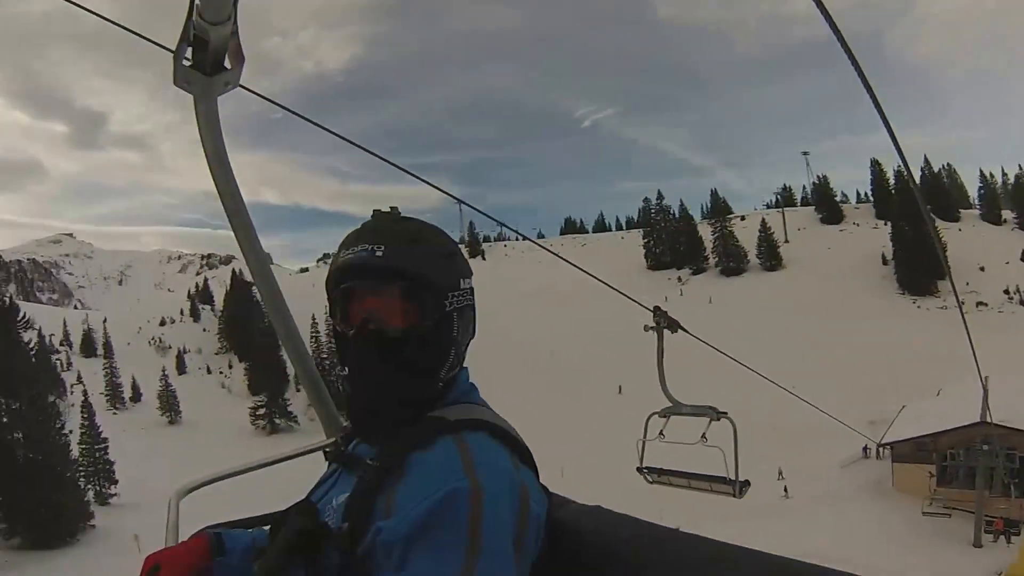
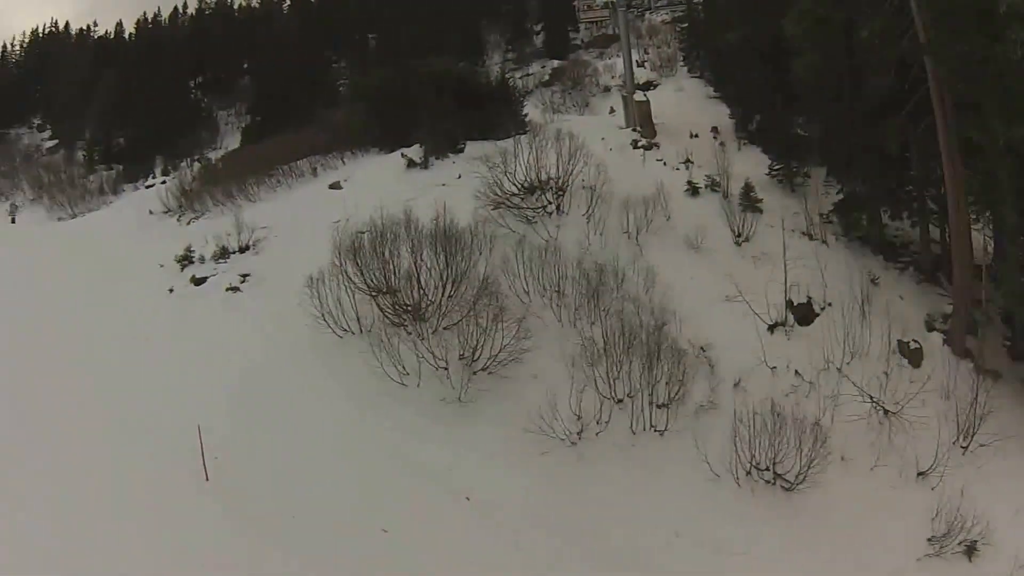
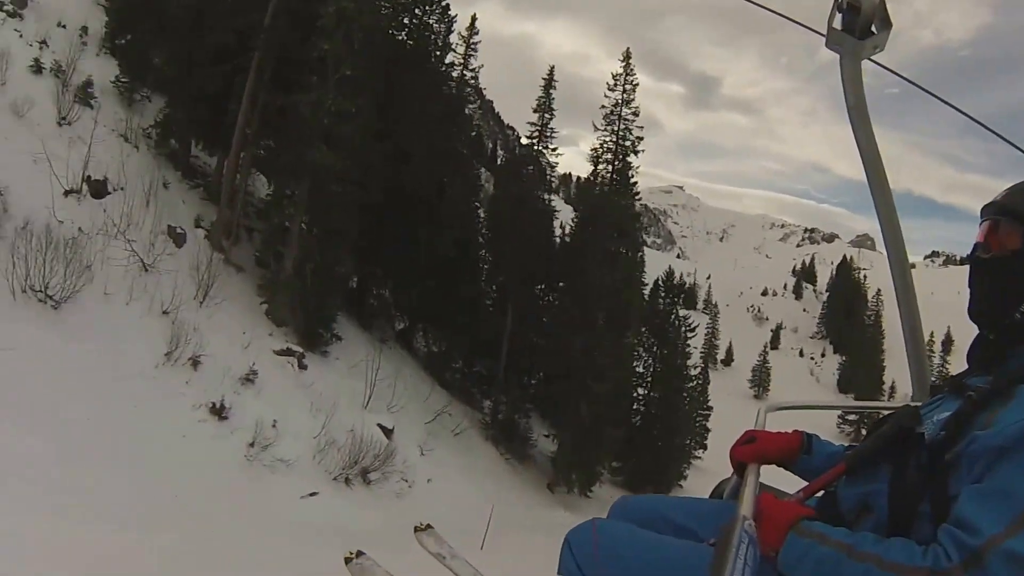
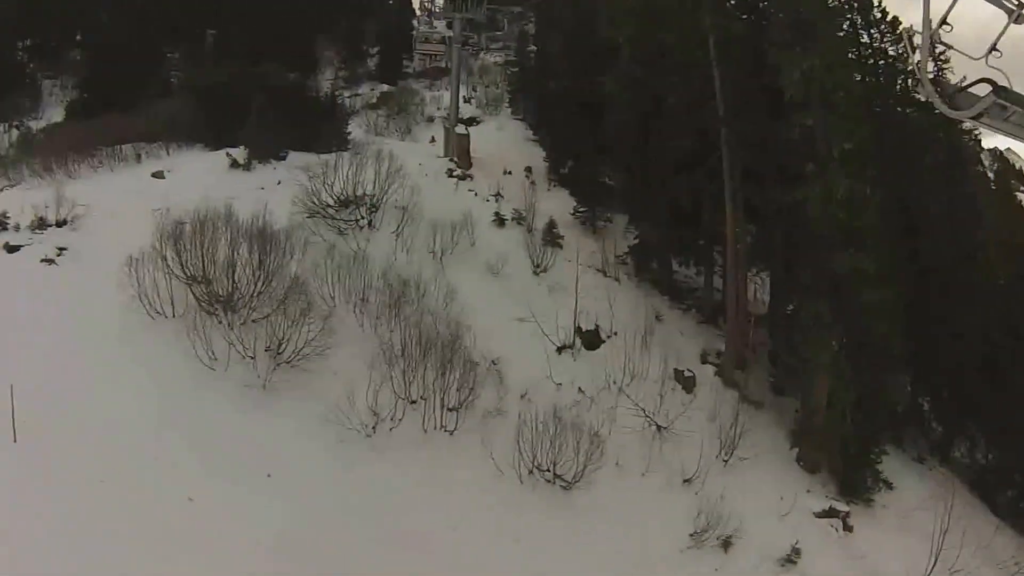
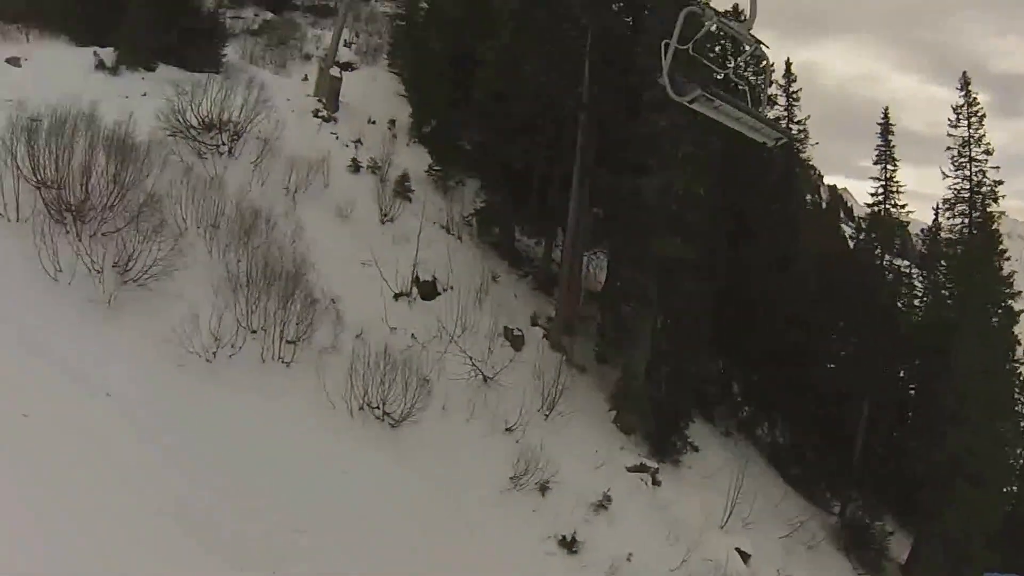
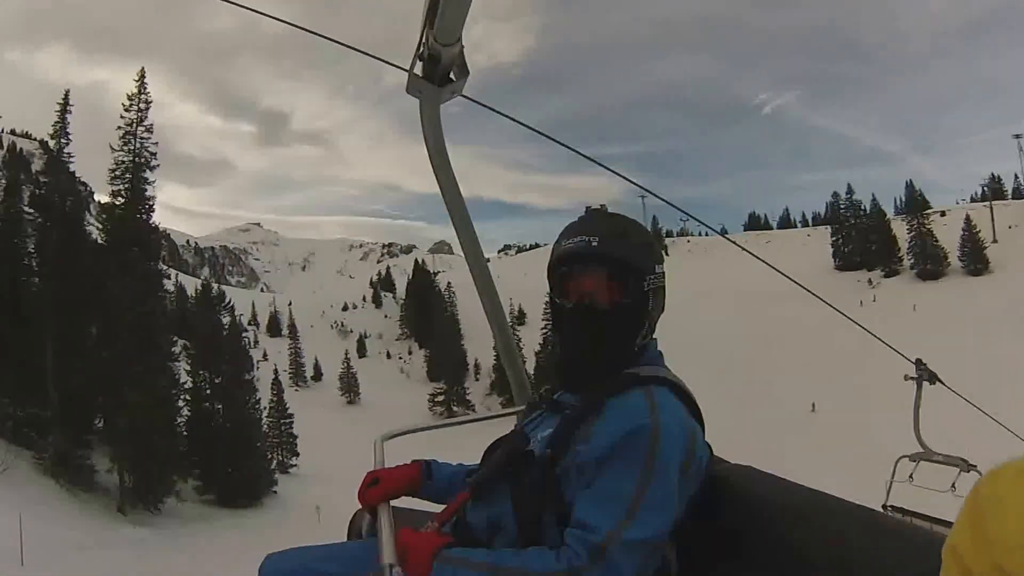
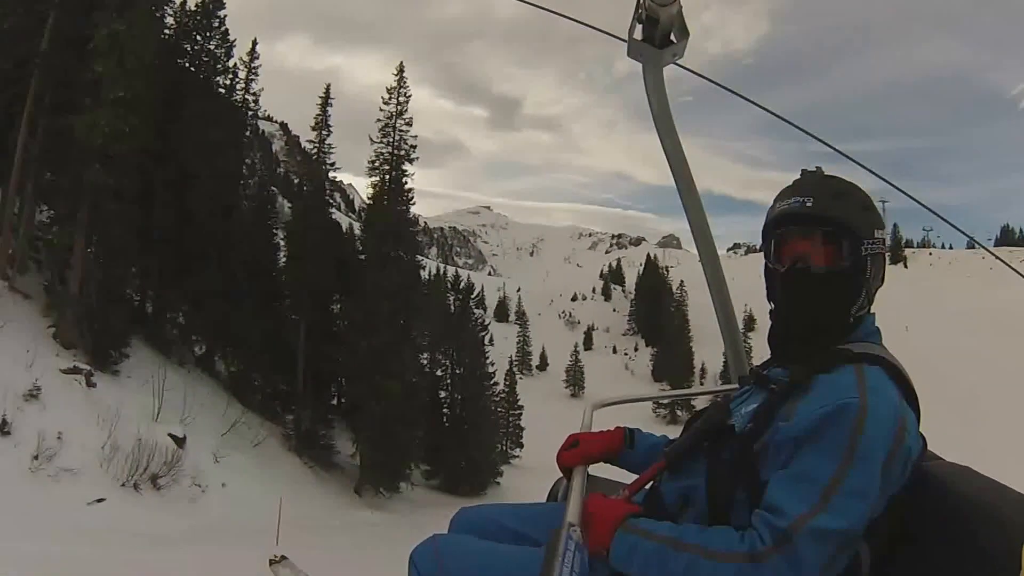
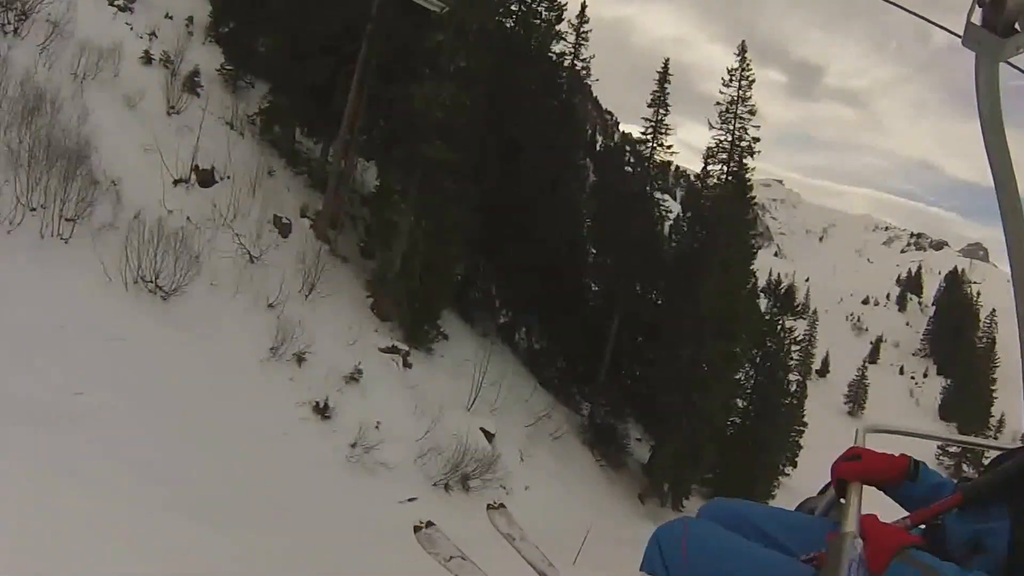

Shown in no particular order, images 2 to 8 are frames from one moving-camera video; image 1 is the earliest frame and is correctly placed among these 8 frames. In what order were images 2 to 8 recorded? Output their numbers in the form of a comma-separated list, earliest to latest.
6, 7, 3, 8, 5, 4, 2
